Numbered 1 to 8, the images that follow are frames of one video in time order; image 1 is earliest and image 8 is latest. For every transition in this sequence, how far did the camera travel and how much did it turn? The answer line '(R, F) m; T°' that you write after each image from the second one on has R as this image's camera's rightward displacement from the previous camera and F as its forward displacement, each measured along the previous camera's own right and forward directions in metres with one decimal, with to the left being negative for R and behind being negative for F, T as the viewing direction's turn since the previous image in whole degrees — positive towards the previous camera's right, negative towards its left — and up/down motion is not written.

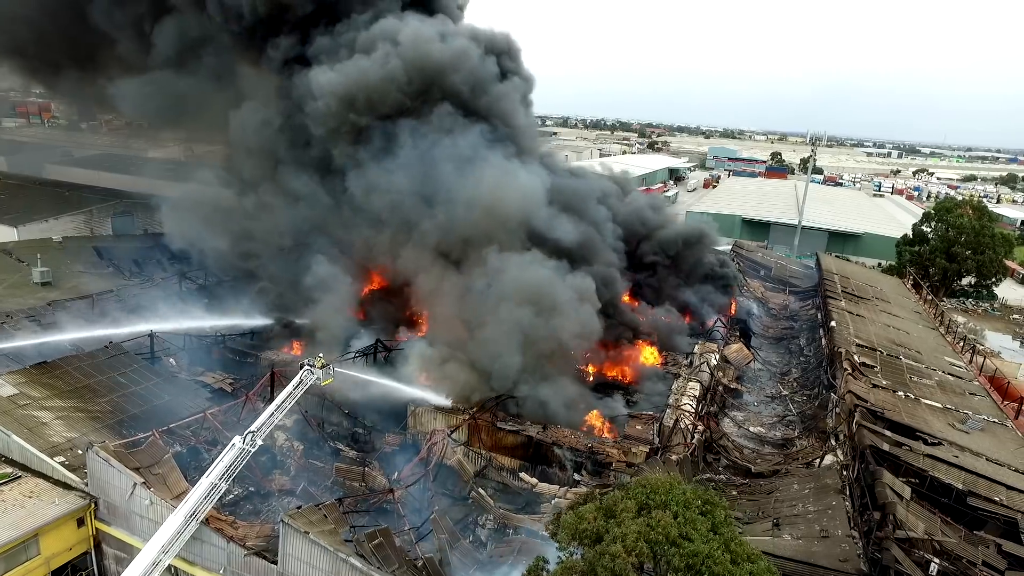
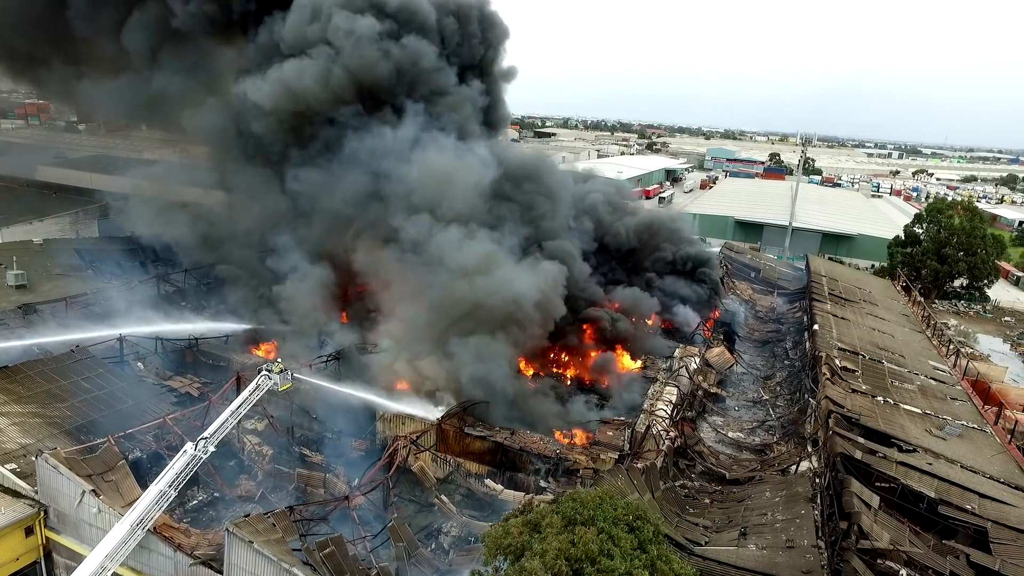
(+0.7, +0.2) m; 0°
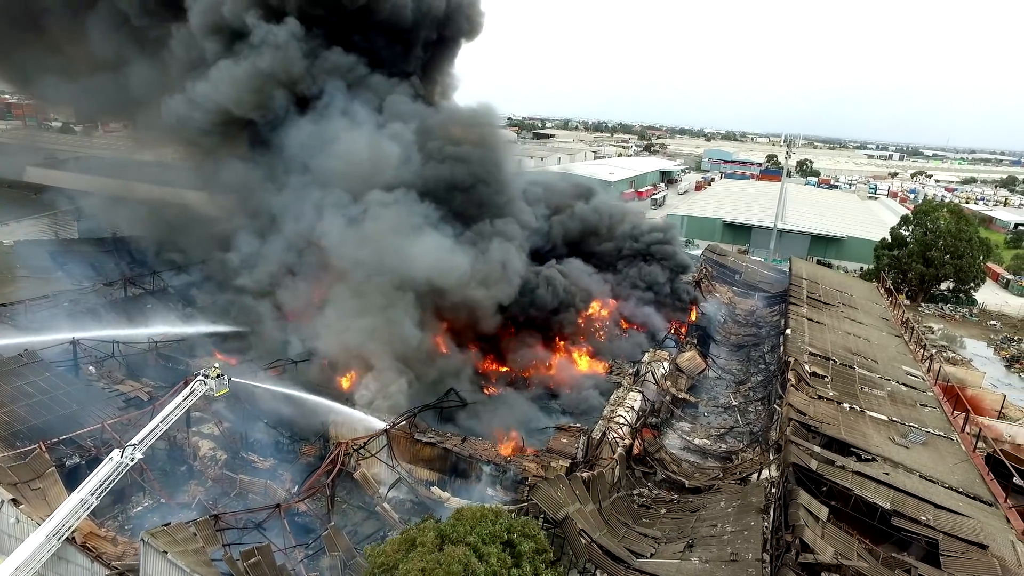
(+1.1, +0.3) m; 0°
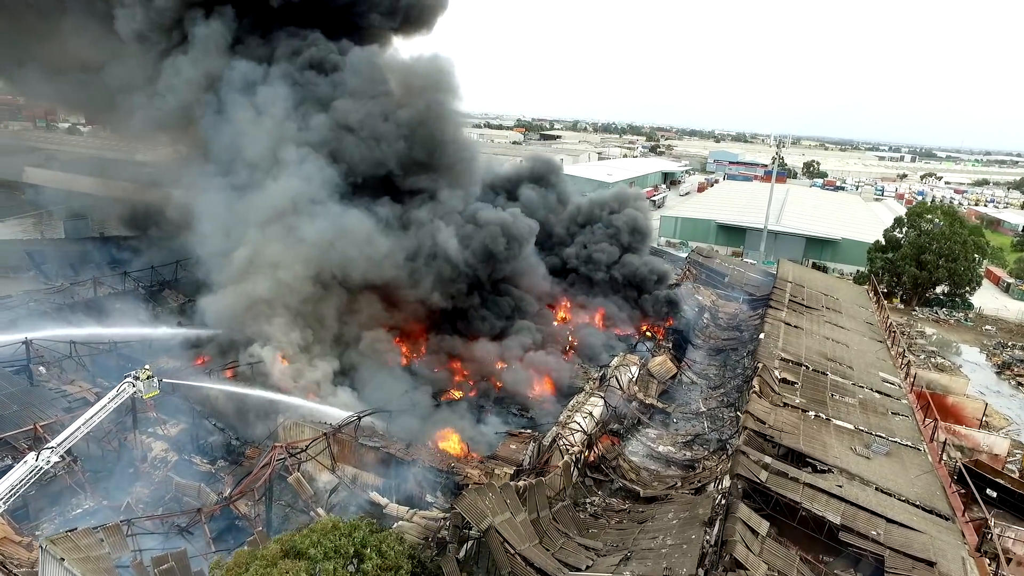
(+1.3, +0.4) m; -1°
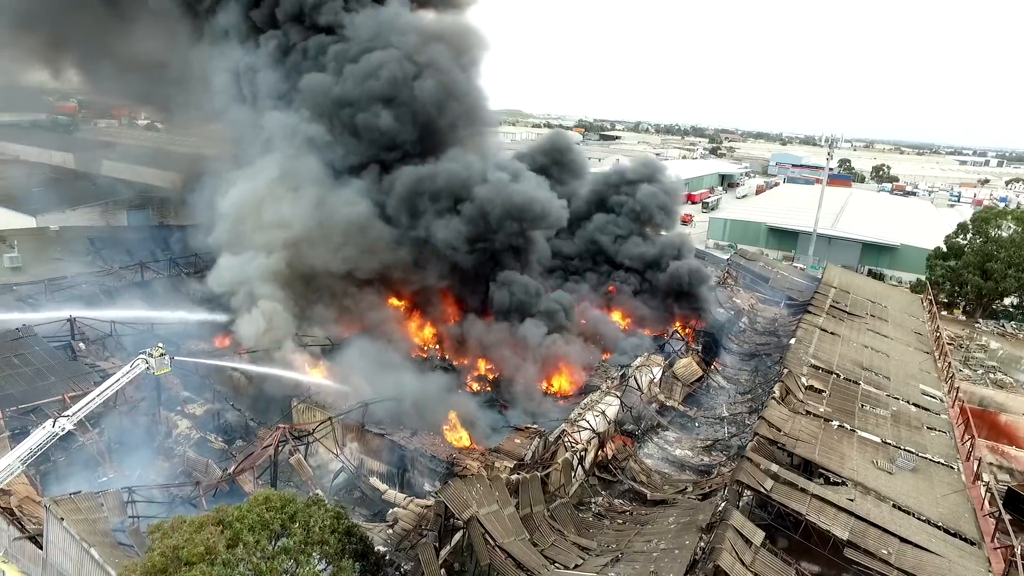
(+1.0, +0.1) m; -5°
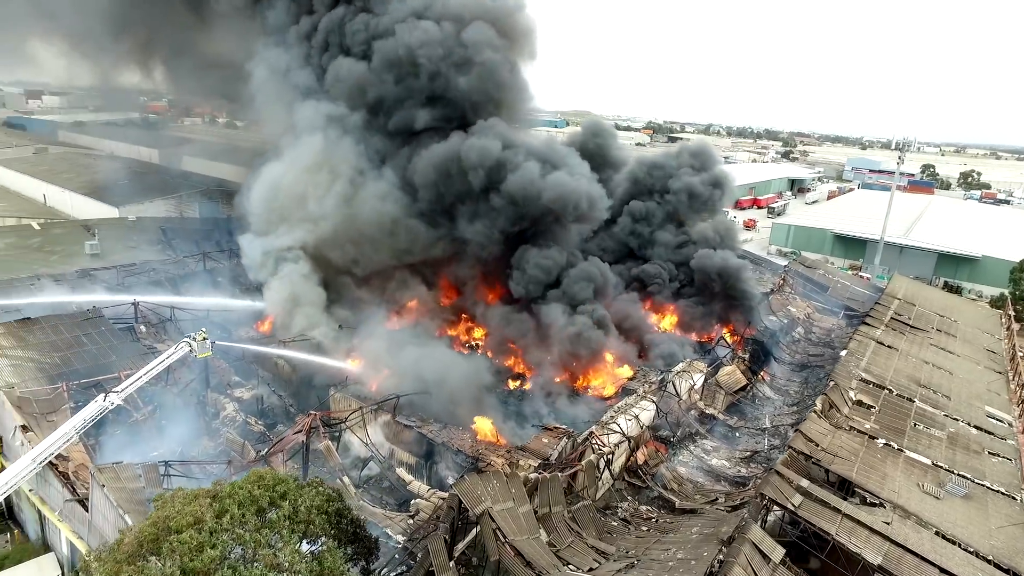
(+0.6, 0.0) m; -6°
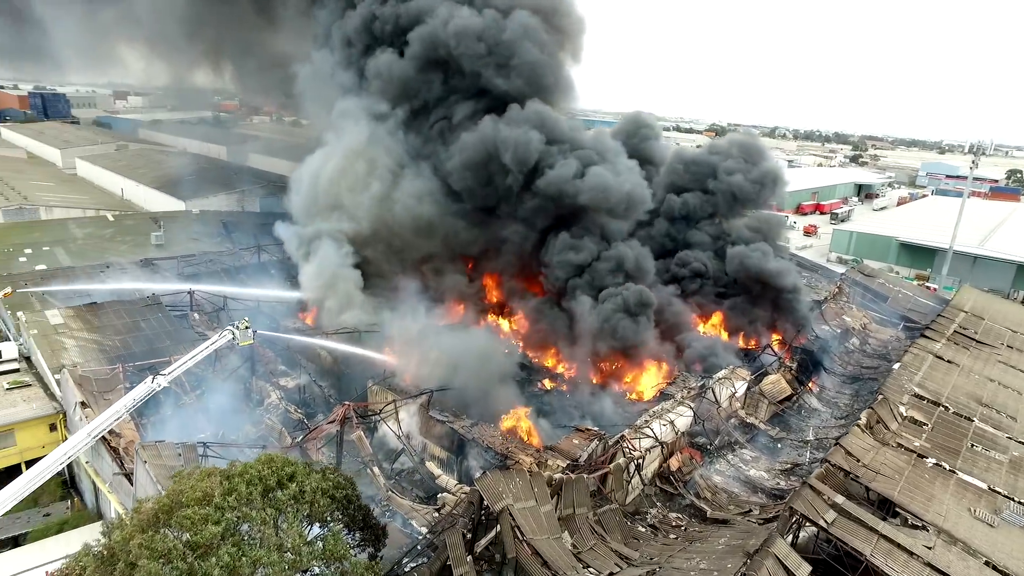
(+0.4, 0.0) m; -5°
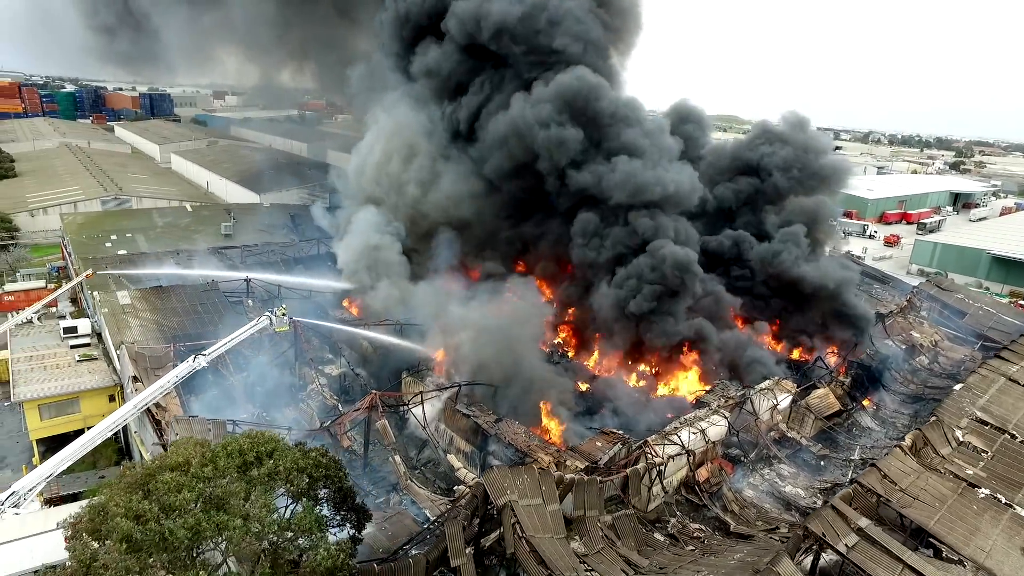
(+0.9, 0.0) m; -7°
